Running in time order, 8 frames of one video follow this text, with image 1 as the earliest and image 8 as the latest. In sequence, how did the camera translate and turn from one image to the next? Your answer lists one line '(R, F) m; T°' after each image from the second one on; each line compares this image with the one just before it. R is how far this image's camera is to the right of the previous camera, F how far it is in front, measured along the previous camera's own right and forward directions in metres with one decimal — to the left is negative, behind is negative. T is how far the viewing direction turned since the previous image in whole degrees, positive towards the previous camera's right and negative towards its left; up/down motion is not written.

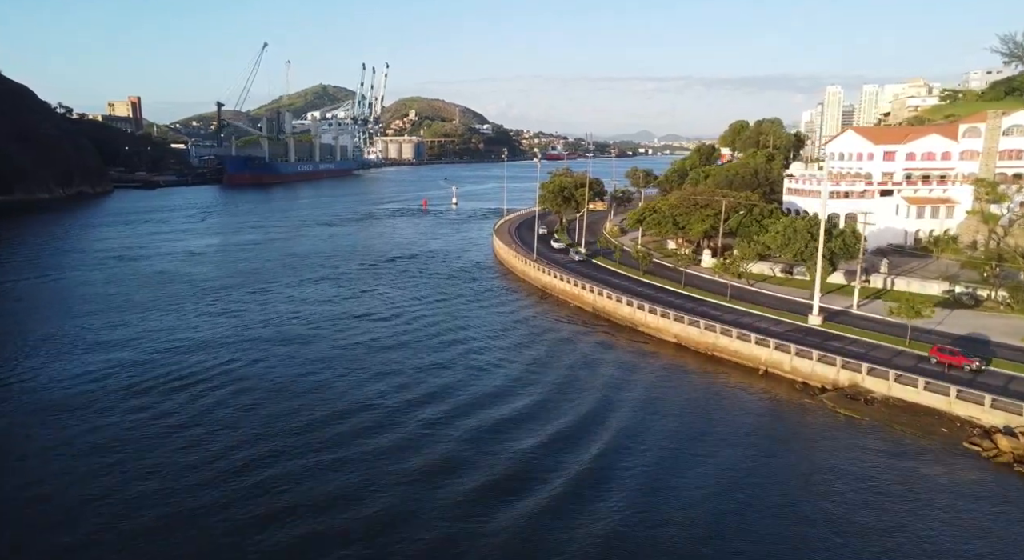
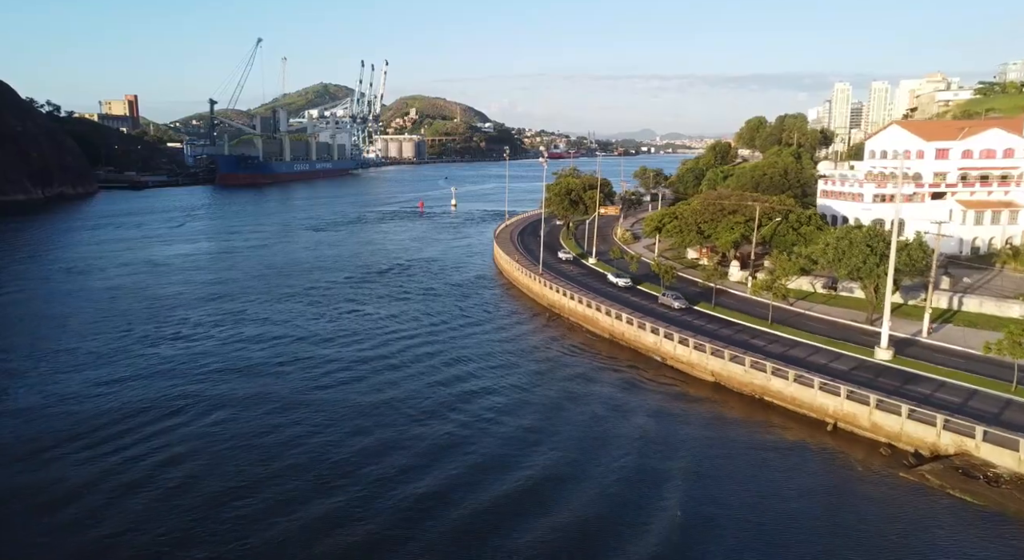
(-0.1, +8.1) m; 0°
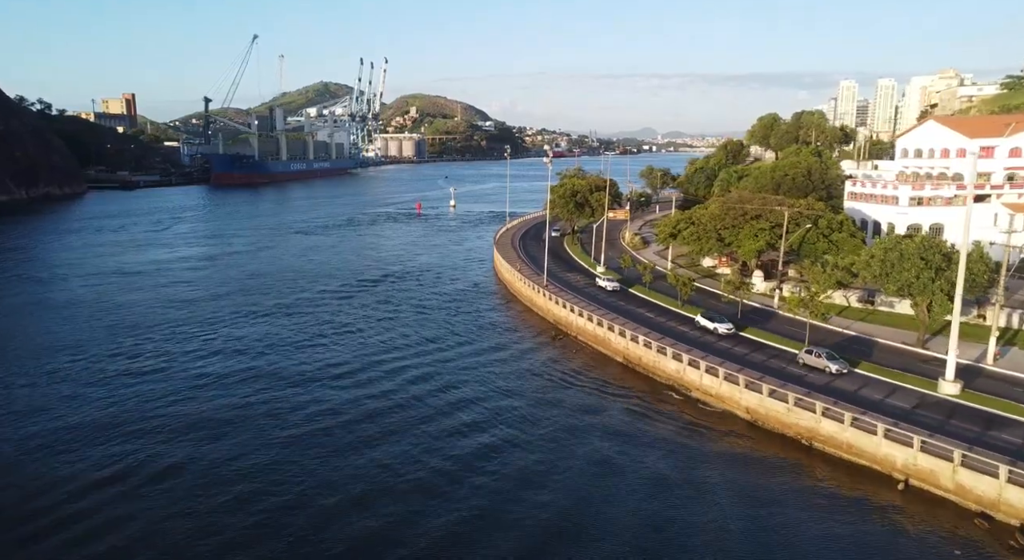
(0.0, +5.6) m; 0°
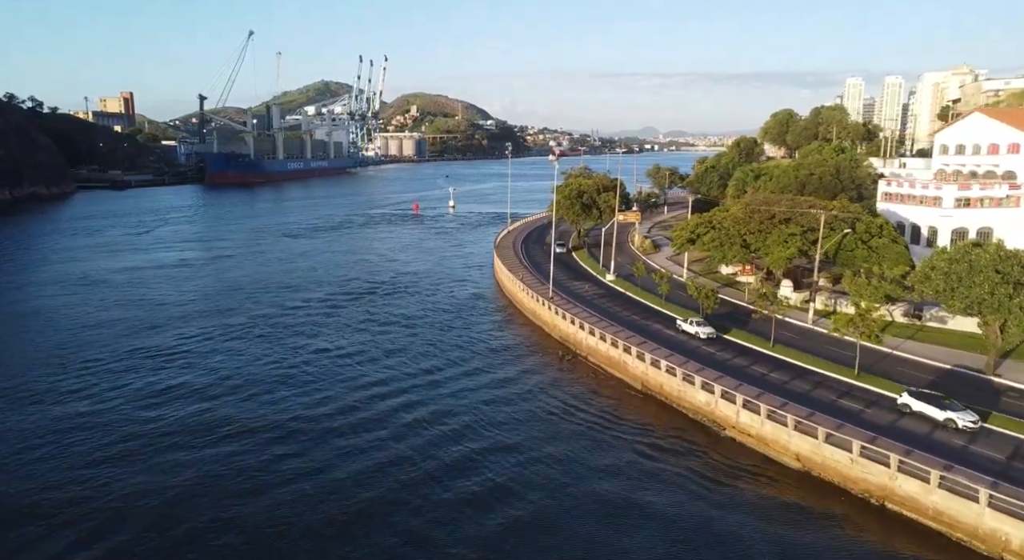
(0.0, +5.7) m; 0°
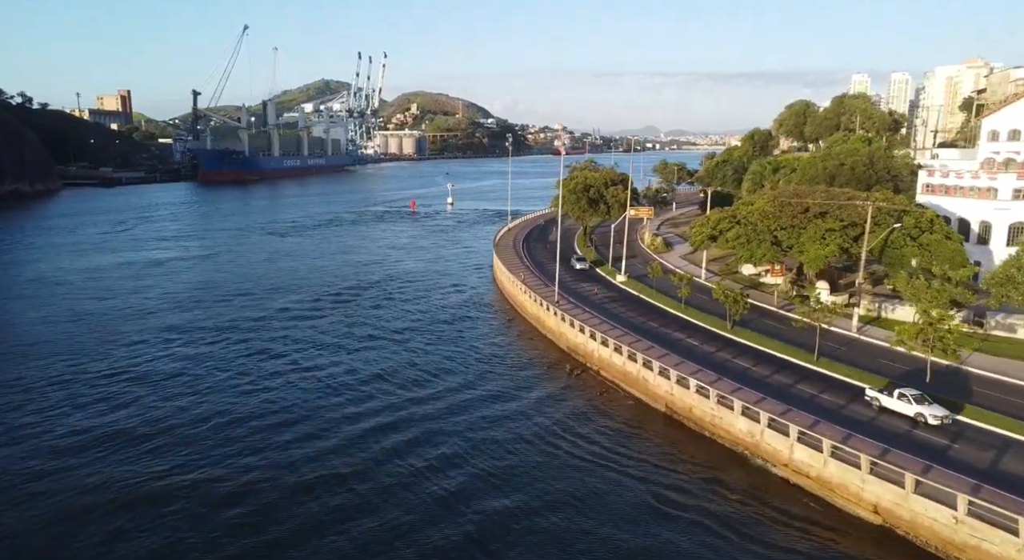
(0.0, +5.9) m; 0°
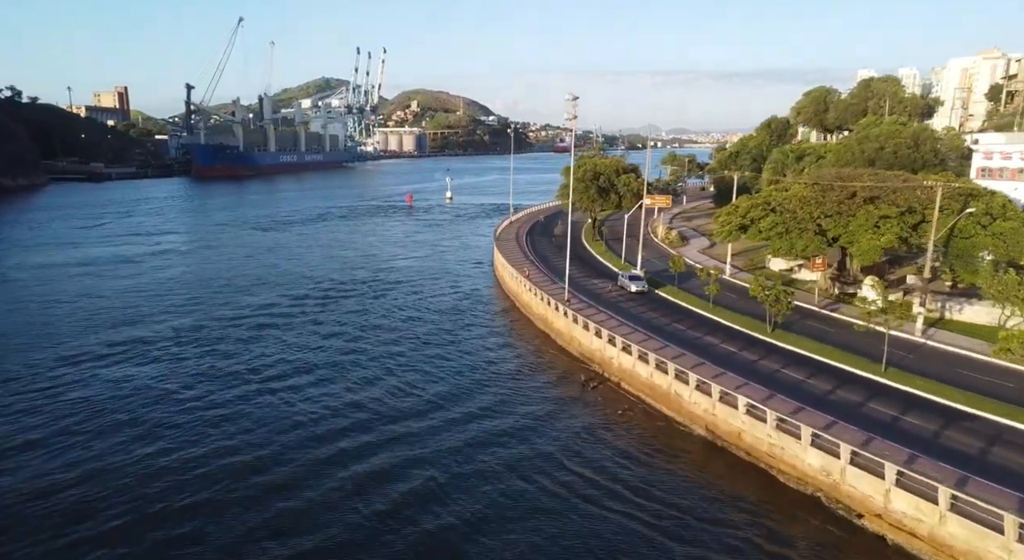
(-0.1, +6.1) m; 0°
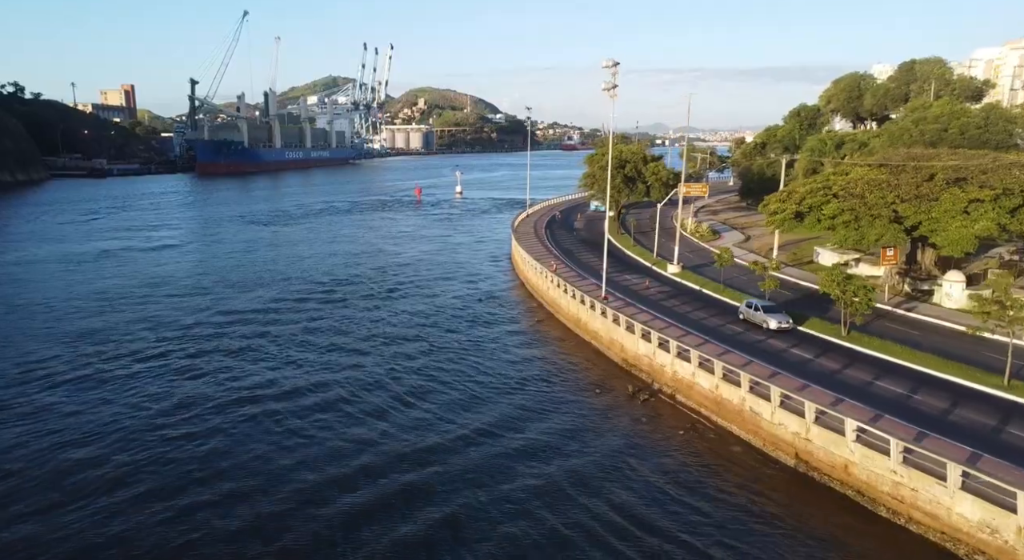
(-1.0, +5.2) m; -1°
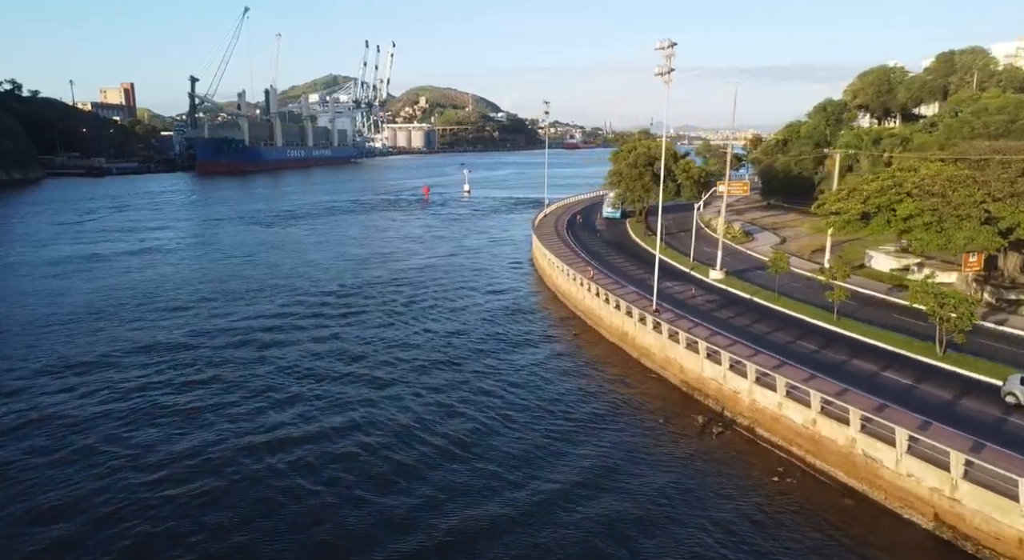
(-1.6, +4.2) m; 0°
